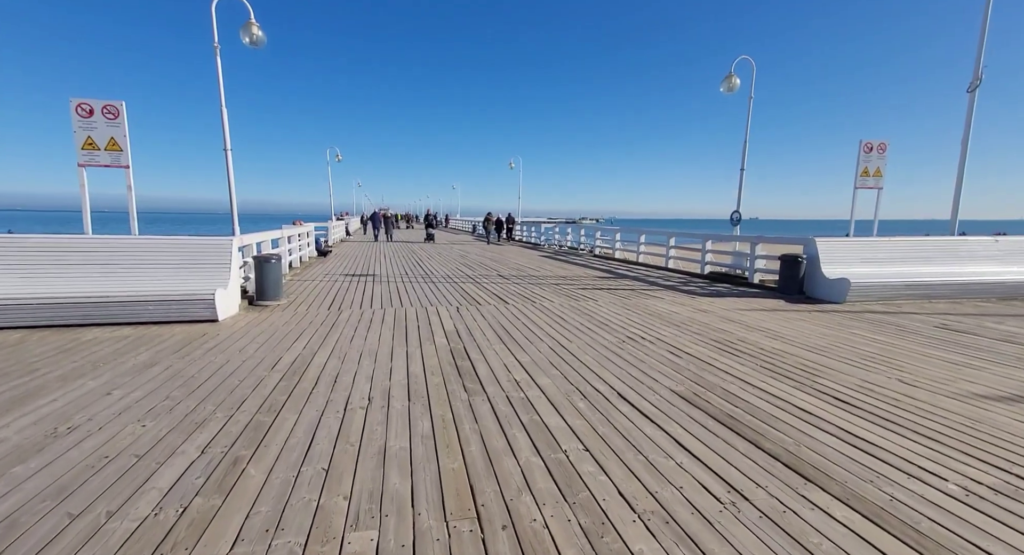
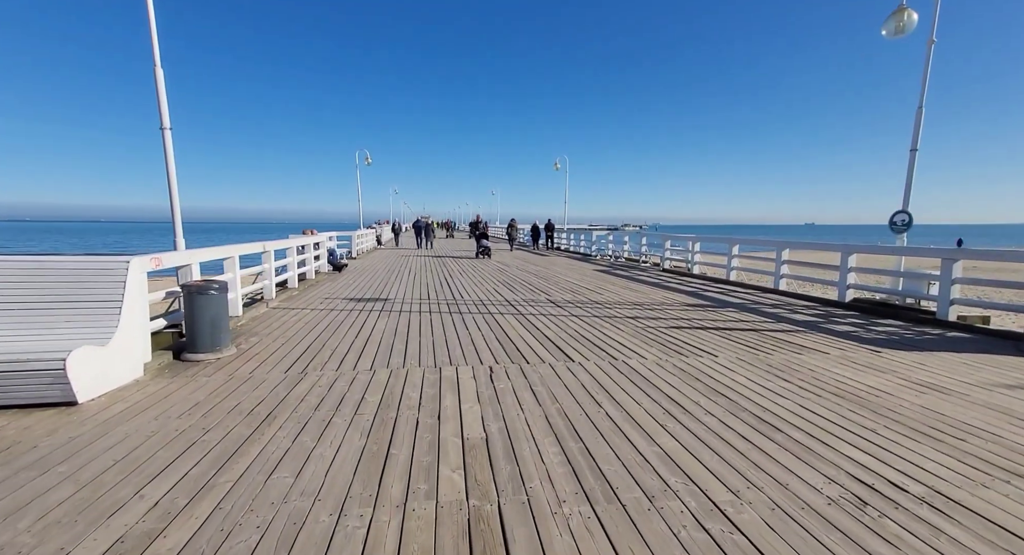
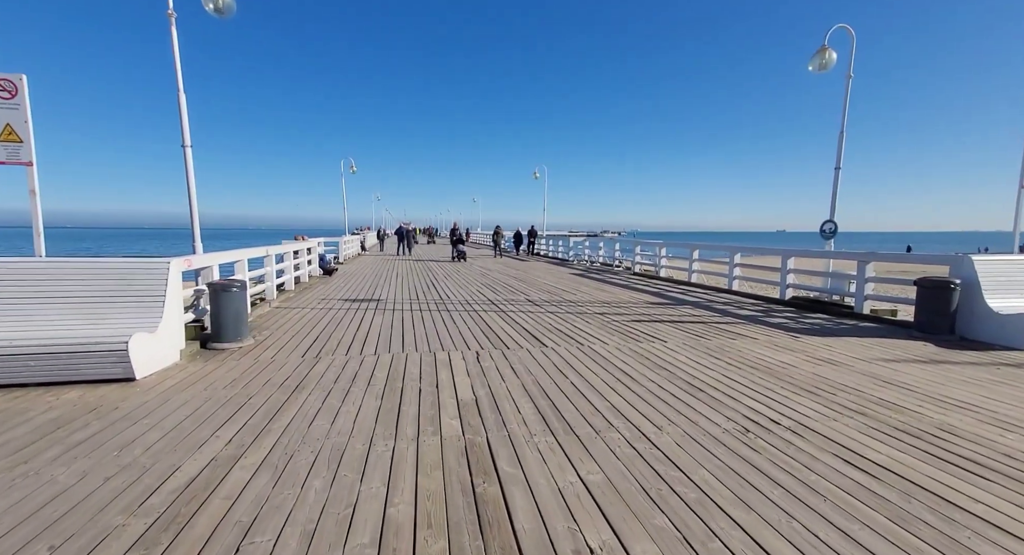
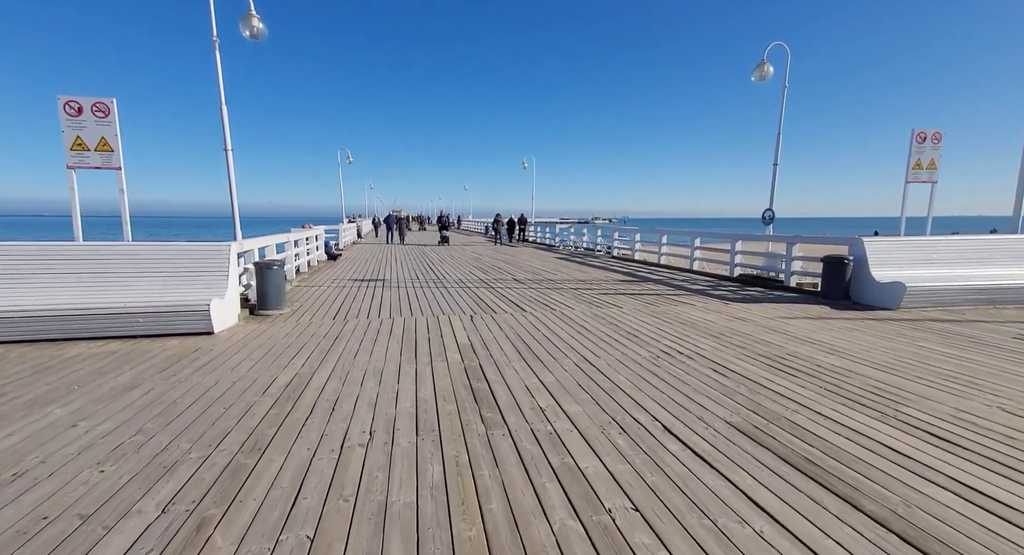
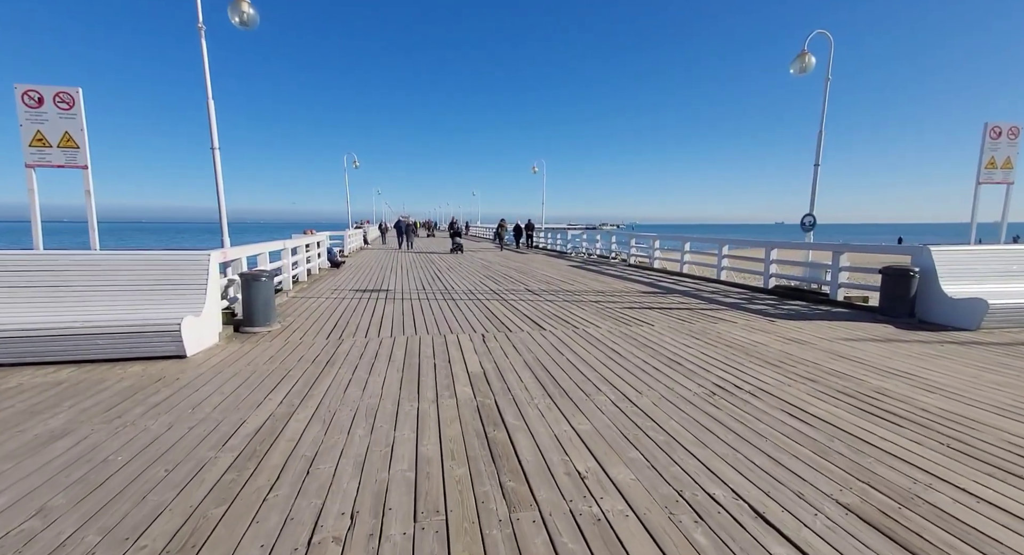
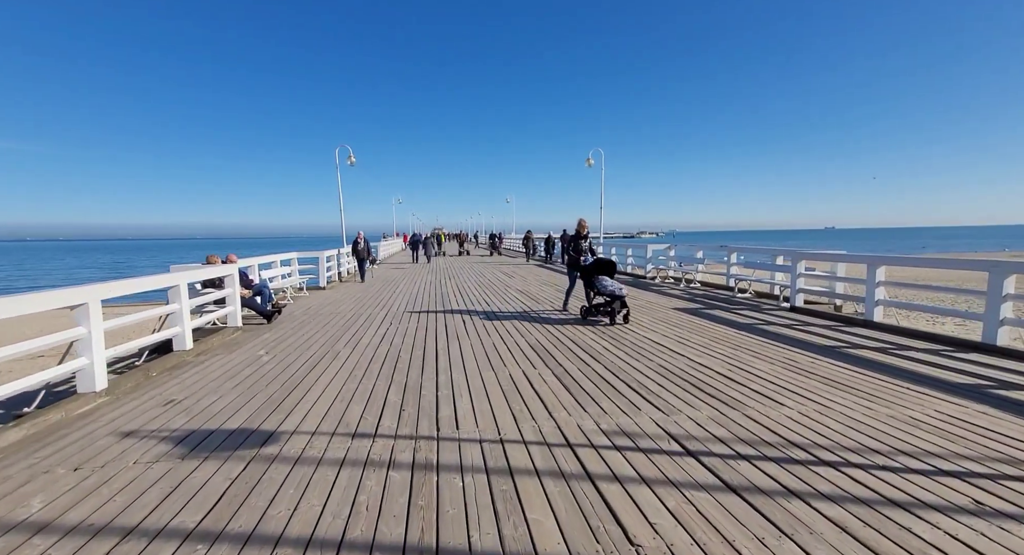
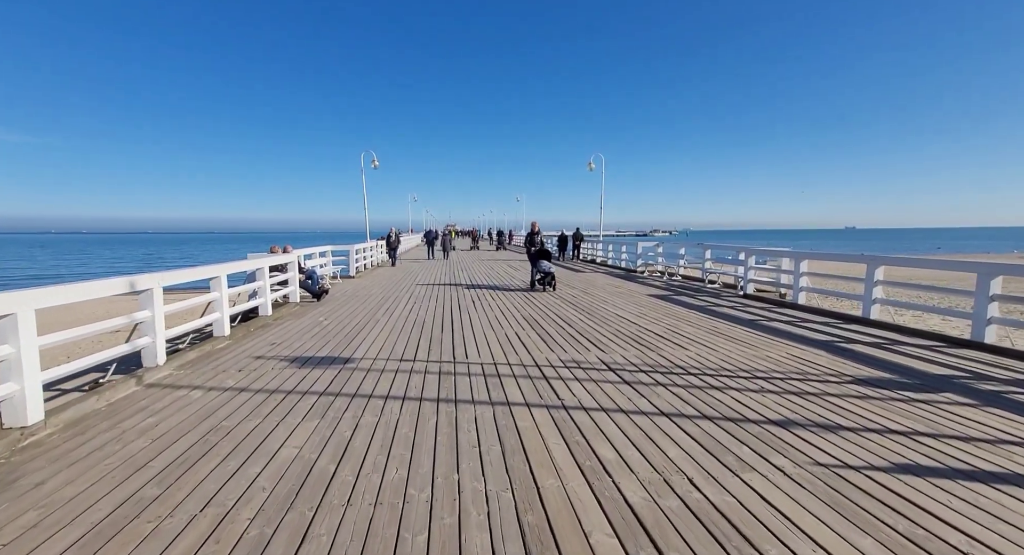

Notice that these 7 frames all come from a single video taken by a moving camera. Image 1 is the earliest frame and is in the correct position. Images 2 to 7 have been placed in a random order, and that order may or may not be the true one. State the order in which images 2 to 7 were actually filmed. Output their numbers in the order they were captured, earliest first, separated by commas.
4, 5, 3, 2, 7, 6
